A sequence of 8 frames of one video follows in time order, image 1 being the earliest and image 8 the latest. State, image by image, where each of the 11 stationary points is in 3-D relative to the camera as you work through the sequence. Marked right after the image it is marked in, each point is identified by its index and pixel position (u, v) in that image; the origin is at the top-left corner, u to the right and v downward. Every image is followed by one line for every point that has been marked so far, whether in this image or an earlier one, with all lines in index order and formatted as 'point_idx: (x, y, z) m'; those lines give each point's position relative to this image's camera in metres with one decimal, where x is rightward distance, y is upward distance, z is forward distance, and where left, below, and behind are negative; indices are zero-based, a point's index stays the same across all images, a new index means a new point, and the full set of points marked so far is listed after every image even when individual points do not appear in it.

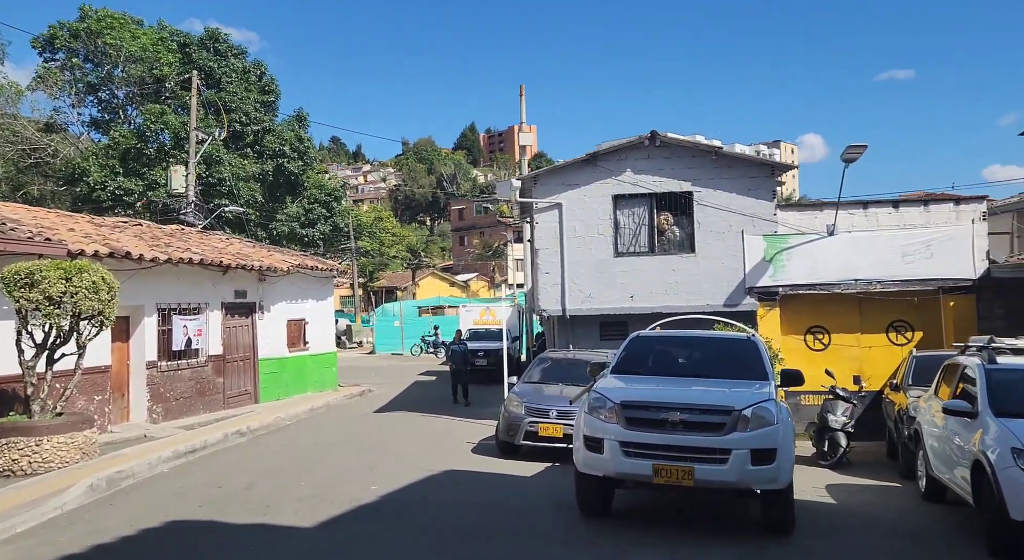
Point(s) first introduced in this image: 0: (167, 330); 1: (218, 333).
0: (-7.1, -1.0, +15.6) m
1: (-6.8, -1.2, +17.3) m
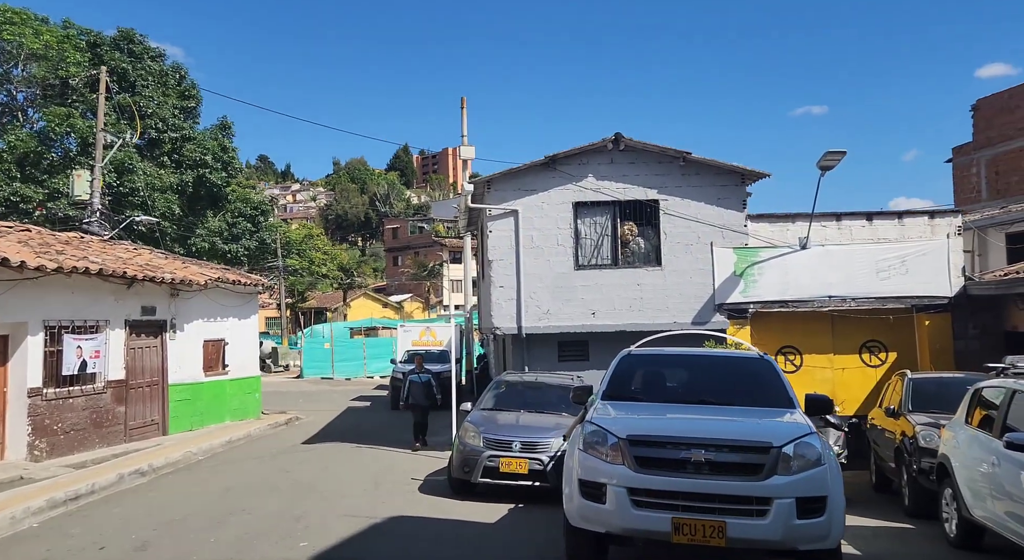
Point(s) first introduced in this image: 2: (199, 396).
0: (-8.1, -1.3, +13.4) m
1: (-7.9, -1.5, +15.1) m
2: (-7.4, -2.8, +17.9) m
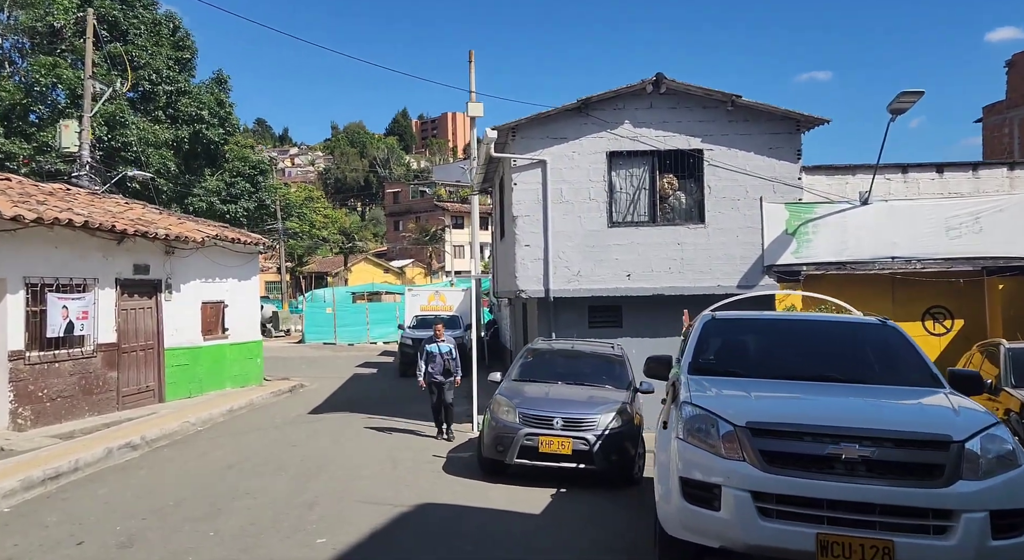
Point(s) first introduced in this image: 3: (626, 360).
0: (-7.6, -0.5, +12.2) m
1: (-7.4, -0.7, +13.9) m
2: (-7.0, -1.8, +16.7) m
3: (+1.5, -1.1, +10.1) m
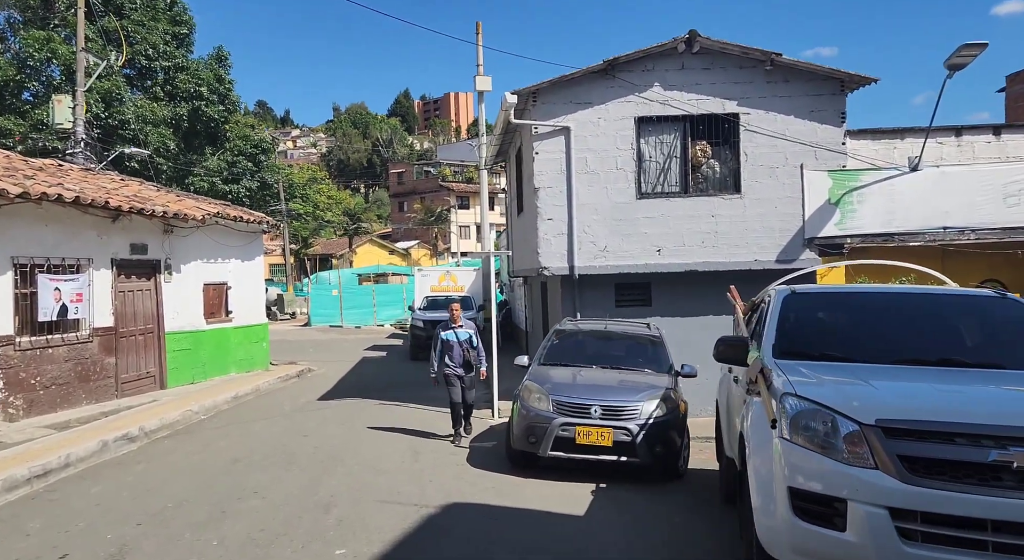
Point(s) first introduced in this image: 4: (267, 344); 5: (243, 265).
0: (-7.3, -0.2, +11.4) m
1: (-7.1, -0.3, +13.1) m
2: (-6.6, -1.4, +16.0) m
3: (+1.9, -0.8, +9.3) m
4: (-6.0, -1.6, +18.5) m
5: (-6.3, +0.4, +17.7) m
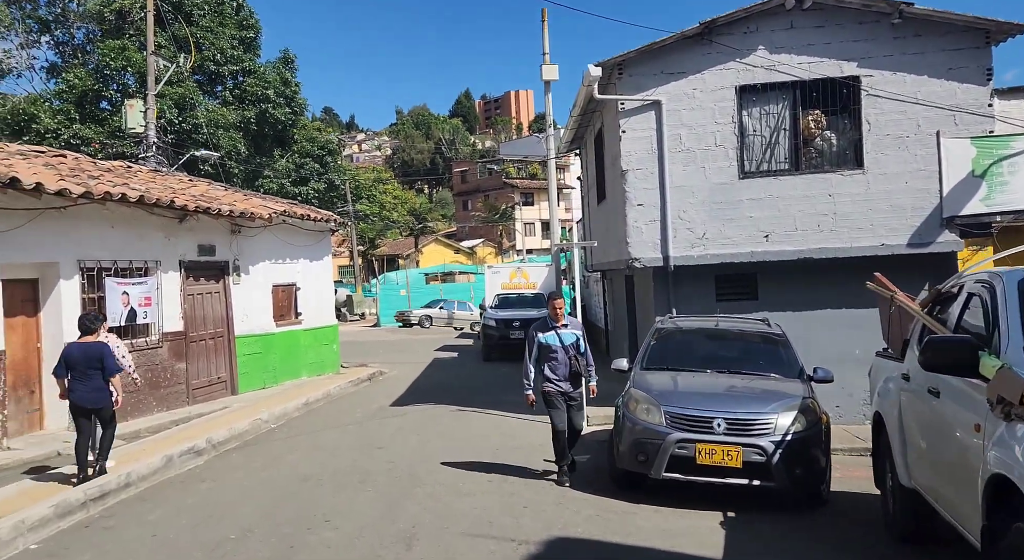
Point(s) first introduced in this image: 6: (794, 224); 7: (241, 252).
0: (-6.1, -0.3, +11.0) m
1: (-5.7, -0.4, +12.7) m
2: (-4.9, -1.4, +15.5) m
3: (+2.9, -0.6, +8.1) m
4: (-4.2, -1.6, +18.0) m
5: (-4.6, +0.3, +17.1) m
6: (+3.8, +0.8, +10.1) m
7: (-5.3, +0.5, +14.6) m
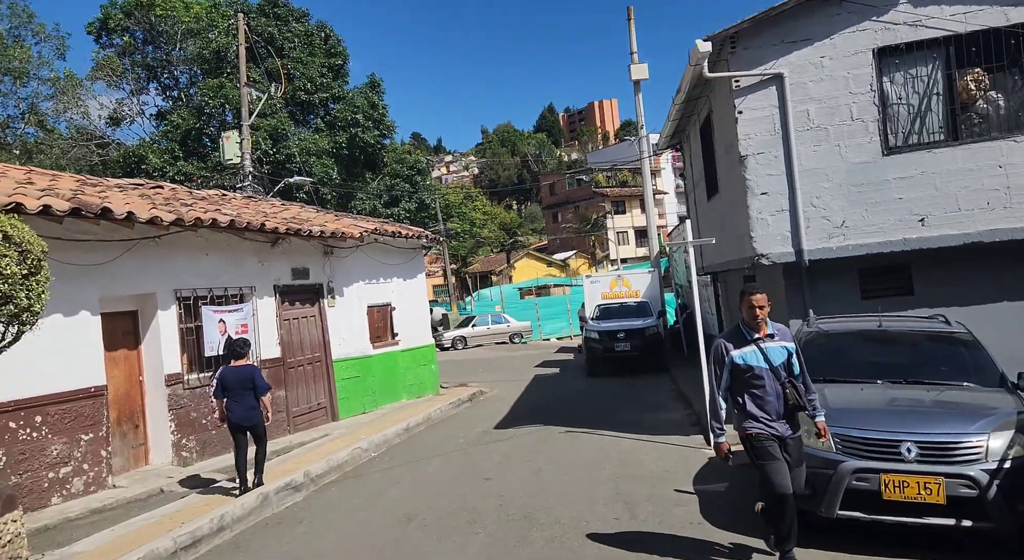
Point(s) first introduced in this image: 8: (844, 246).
0: (-4.5, -0.7, +10.7) m
1: (-4.0, -0.8, +12.3) m
2: (-2.8, -1.8, +15.0) m
3: (+4.0, -0.5, +6.7) m
4: (-1.7, -2.0, +17.4) m
5: (-2.3, -0.1, +16.6) m
6: (+5.1, +0.9, +8.7) m
7: (-3.3, +0.1, +14.2) m
8: (+4.0, +0.4, +9.0) m
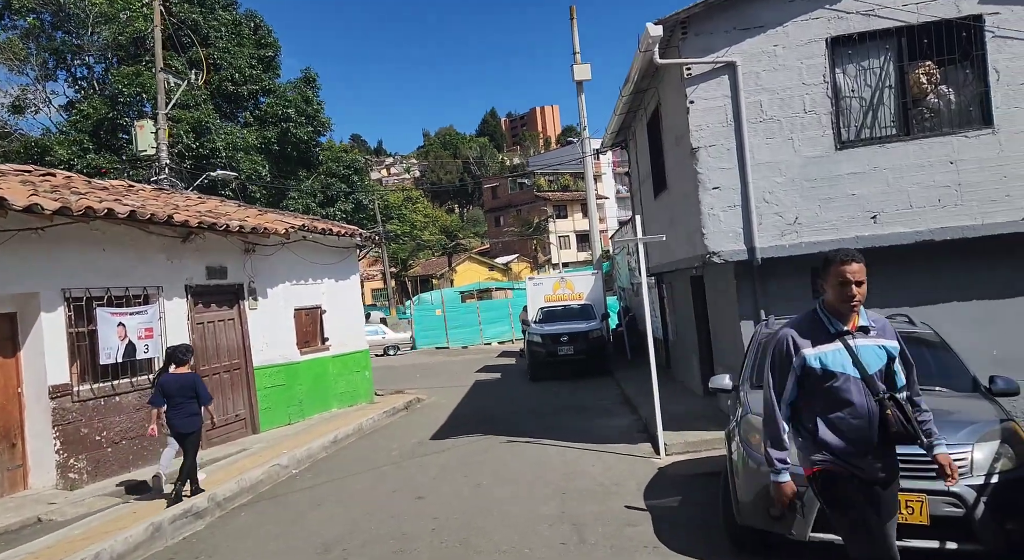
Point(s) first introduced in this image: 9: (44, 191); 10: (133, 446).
0: (-5.4, -0.7, +9.5) m
1: (-4.9, -0.8, +11.2) m
2: (-4.0, -1.8, +13.9) m
3: (+3.5, -0.5, +6.2) m
4: (-3.1, -2.0, +16.4) m
5: (-3.6, -0.1, +15.6) m
6: (+4.4, +0.9, +8.3) m
7: (-4.5, +0.1, +13.2) m
8: (+3.2, +0.4, +8.5) m
9: (-5.7, +1.1, +9.2) m
10: (-5.0, -2.2, +10.0) m
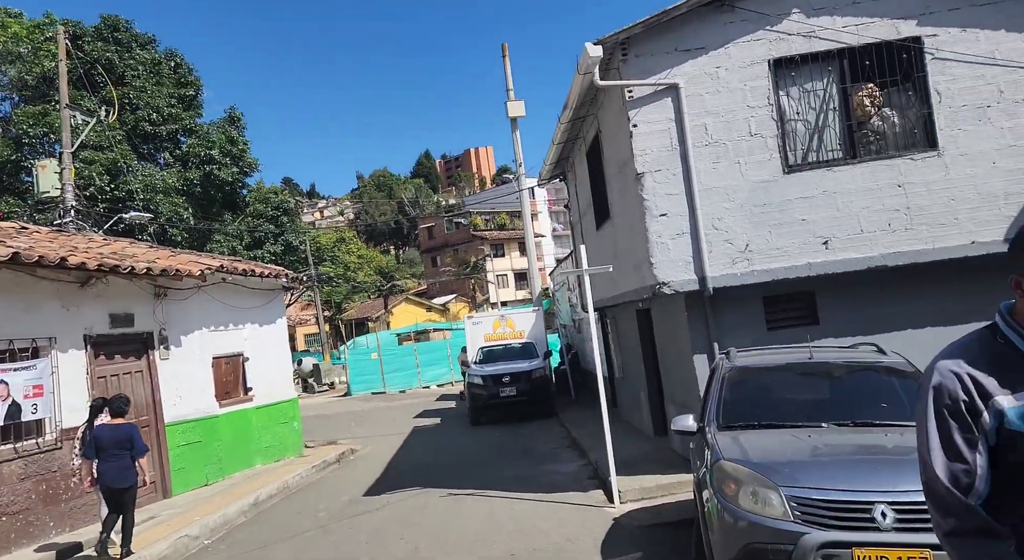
0: (-6.1, -1.2, +8.3) m
1: (-5.7, -1.4, +10.0) m
2: (-5.0, -2.6, +12.7) m
3: (+3.0, -0.7, +5.8) m
4: (-4.3, -2.9, +15.3) m
5: (-4.8, -1.0, +14.5) m
6: (+3.7, +0.6, +7.9) m
7: (-5.5, -0.6, +12.0) m
8: (+2.6, +0.1, +8.0) m
9: (-6.4, +0.5, +8.0) m
10: (-5.7, -2.8, +8.7) m
